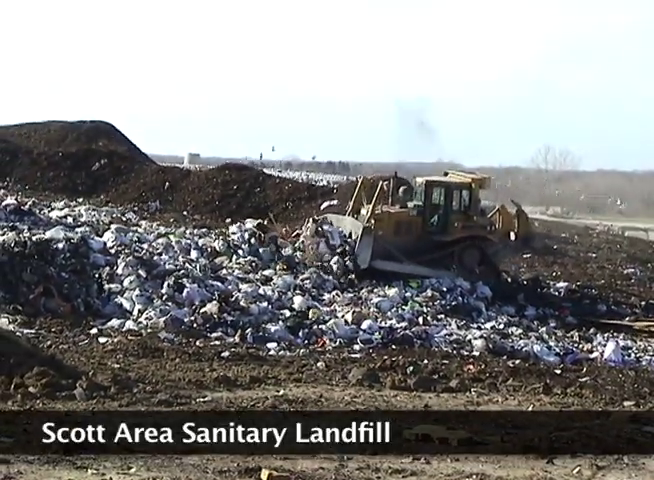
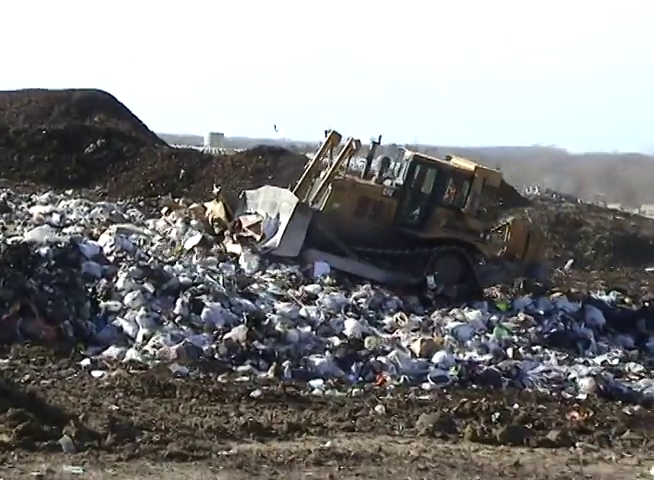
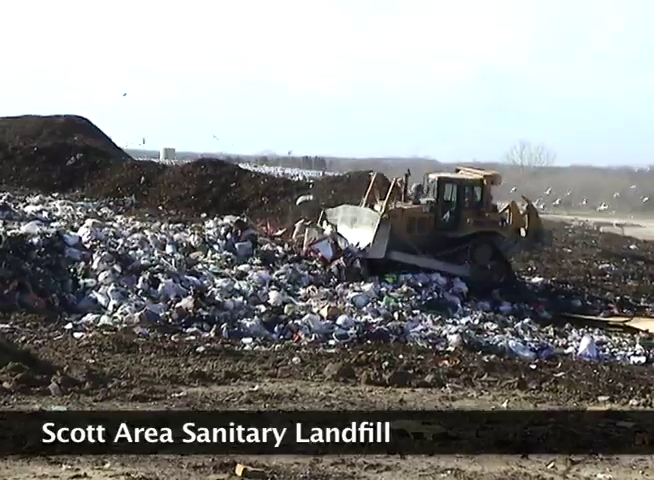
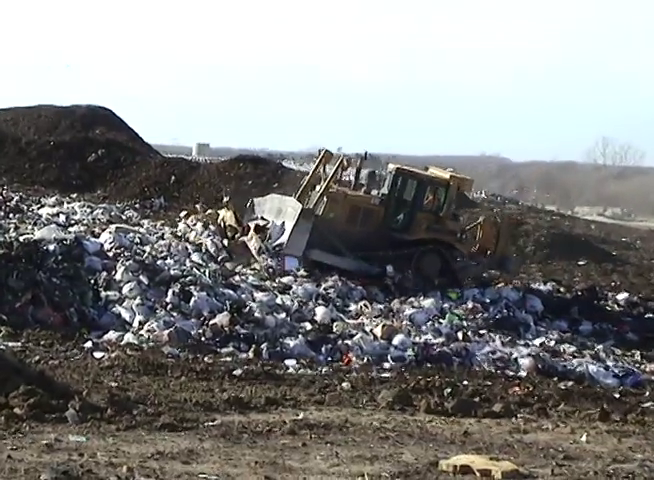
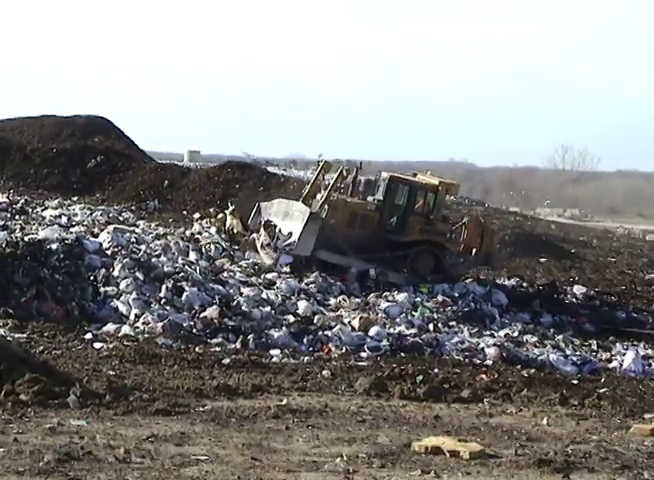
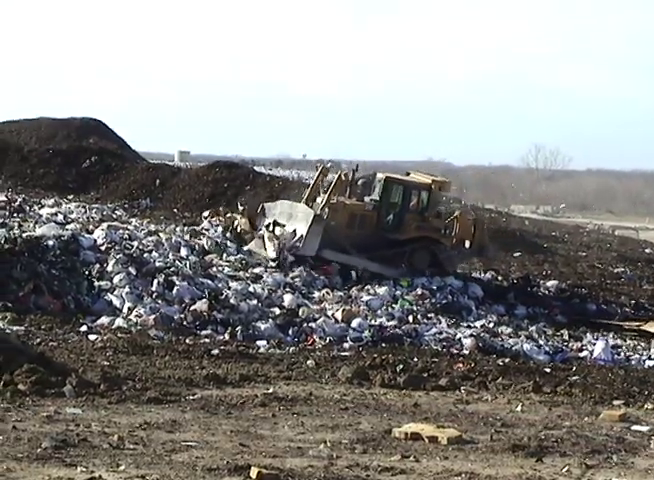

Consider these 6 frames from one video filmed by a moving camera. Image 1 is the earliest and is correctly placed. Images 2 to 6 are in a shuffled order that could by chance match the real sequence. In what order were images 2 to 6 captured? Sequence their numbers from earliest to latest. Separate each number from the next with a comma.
3, 6, 5, 4, 2
